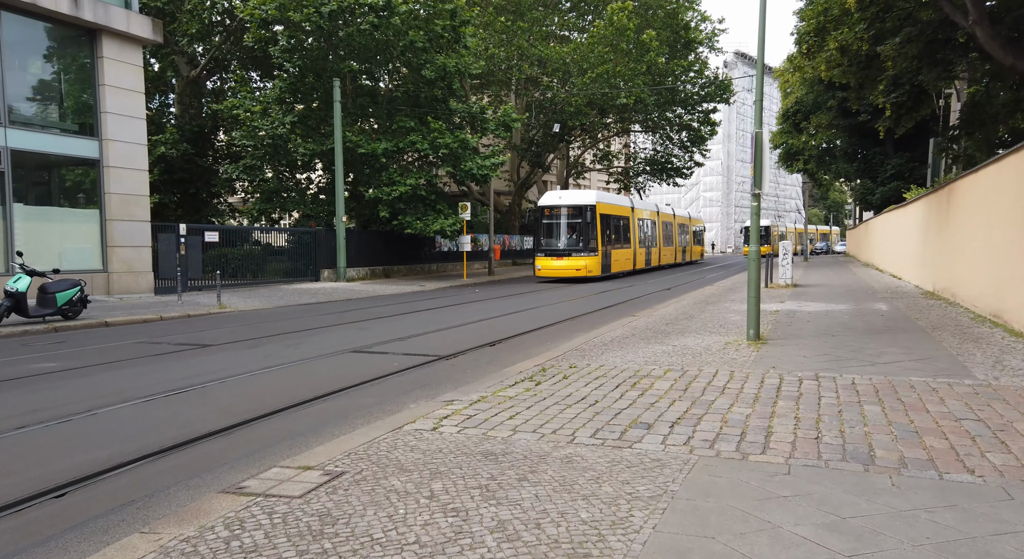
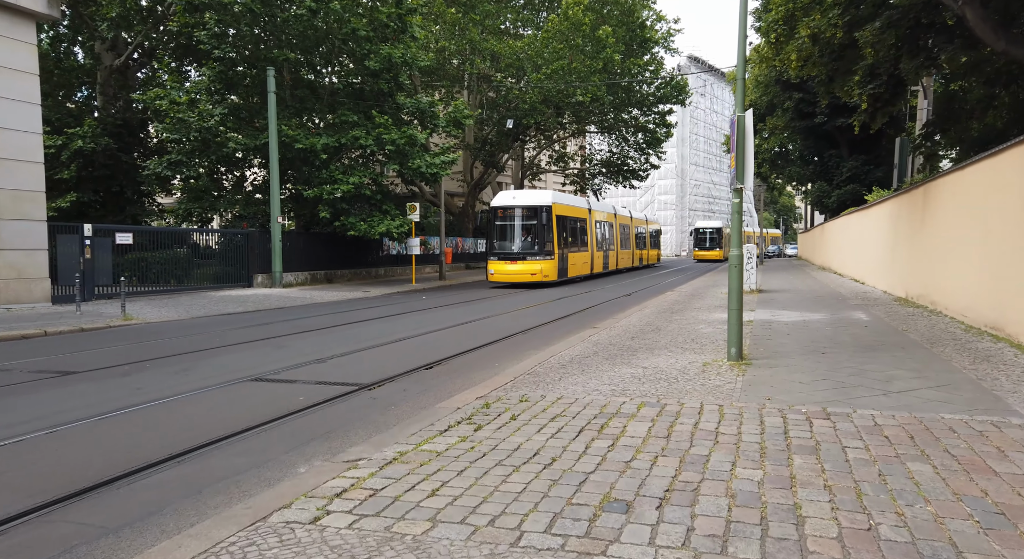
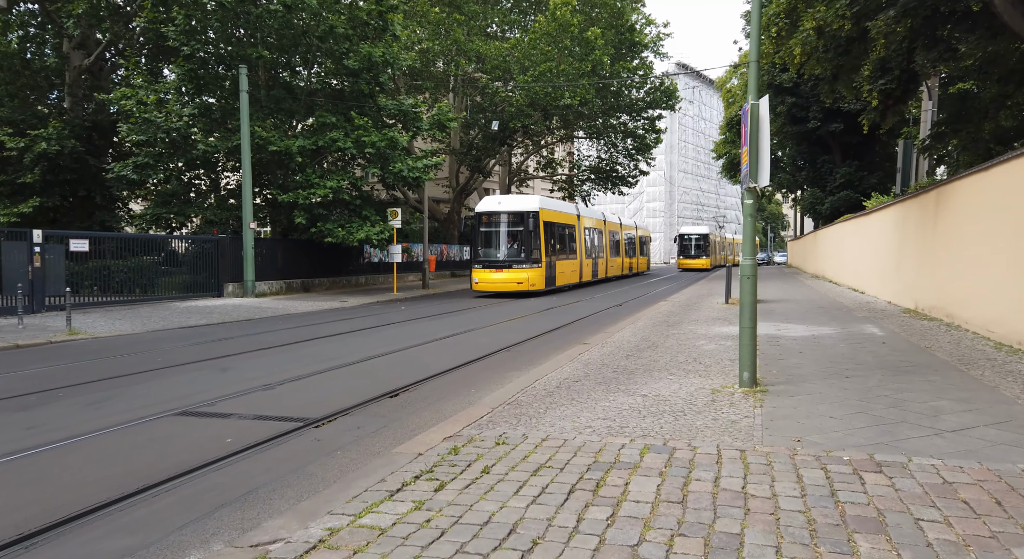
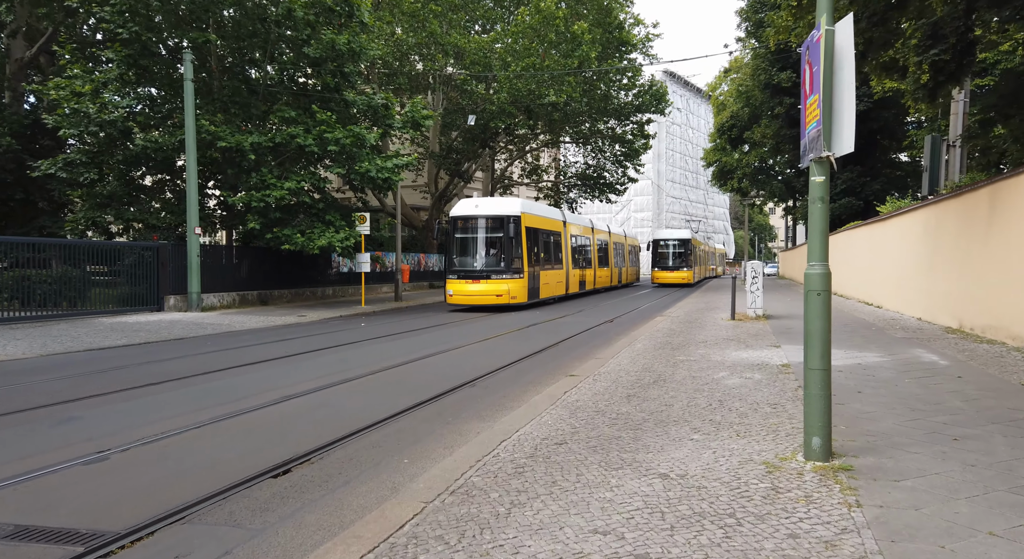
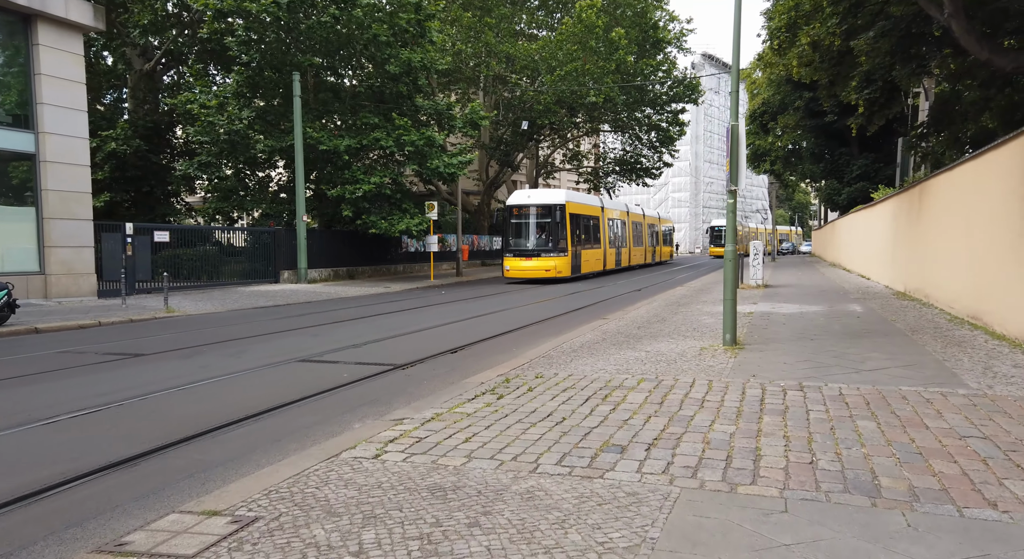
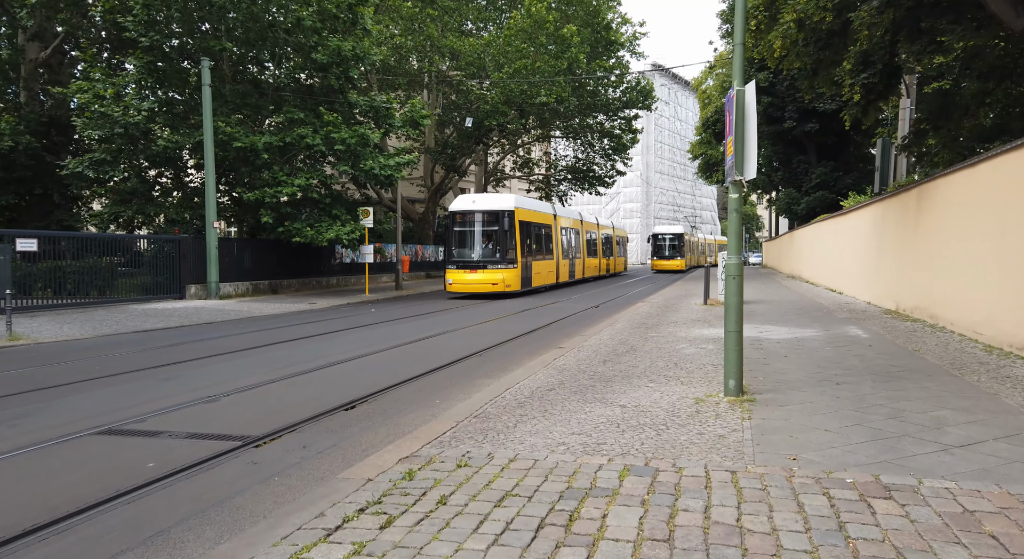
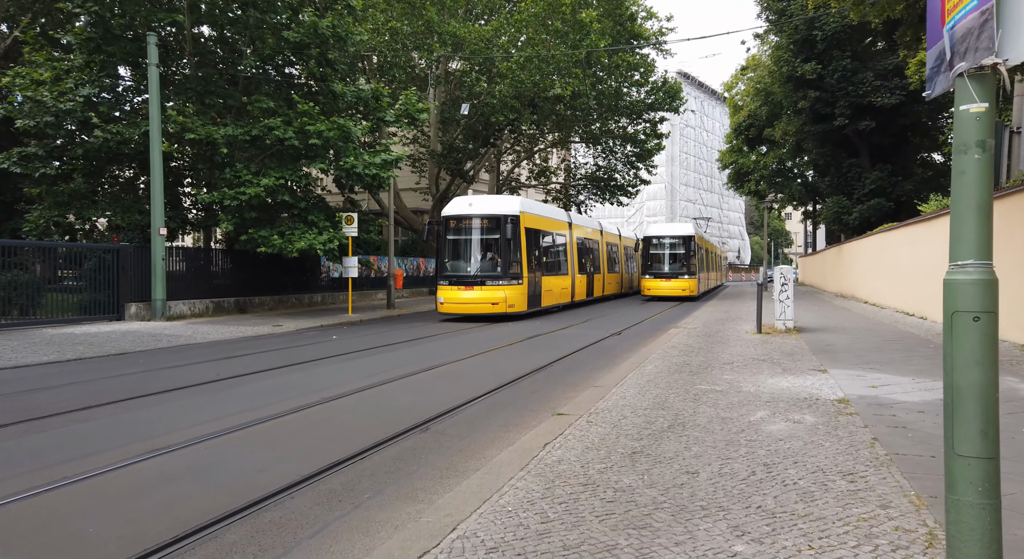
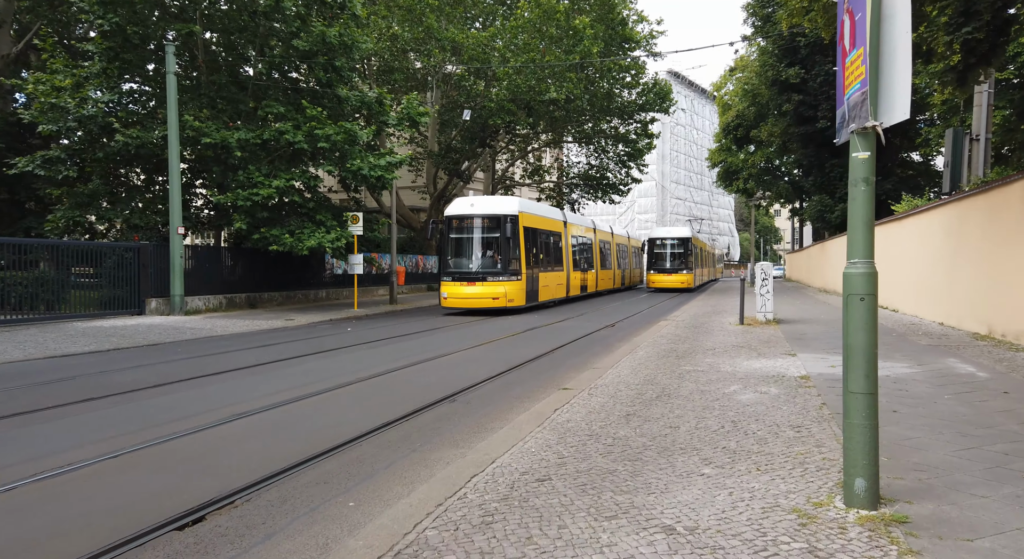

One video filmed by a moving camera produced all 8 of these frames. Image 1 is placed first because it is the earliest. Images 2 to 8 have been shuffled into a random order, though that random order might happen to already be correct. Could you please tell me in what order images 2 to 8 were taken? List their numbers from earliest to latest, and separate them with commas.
5, 2, 3, 6, 4, 8, 7
